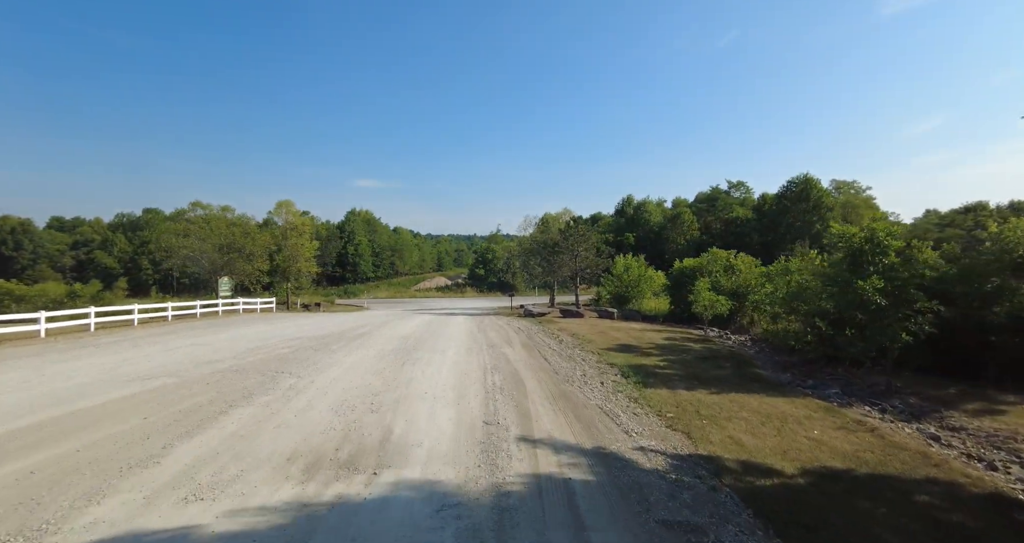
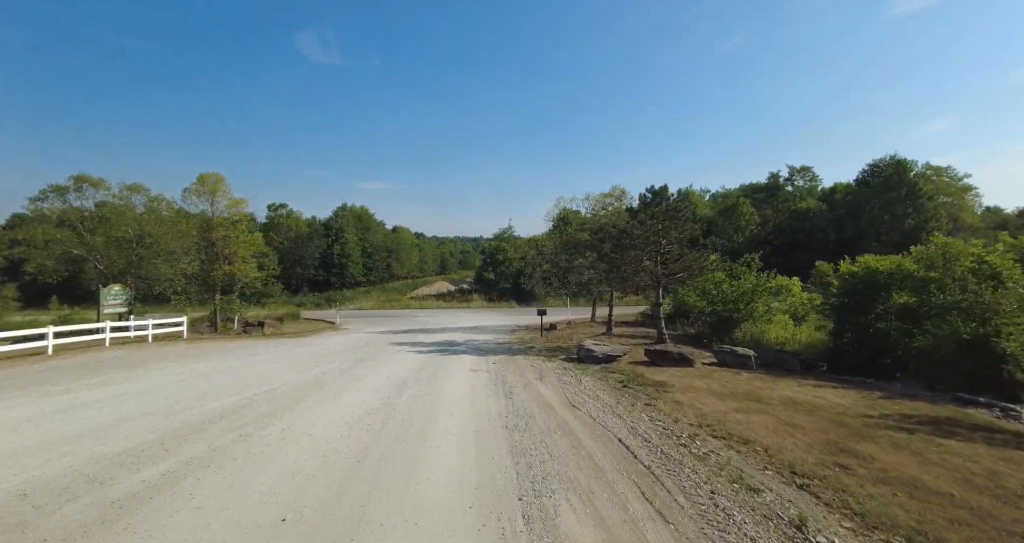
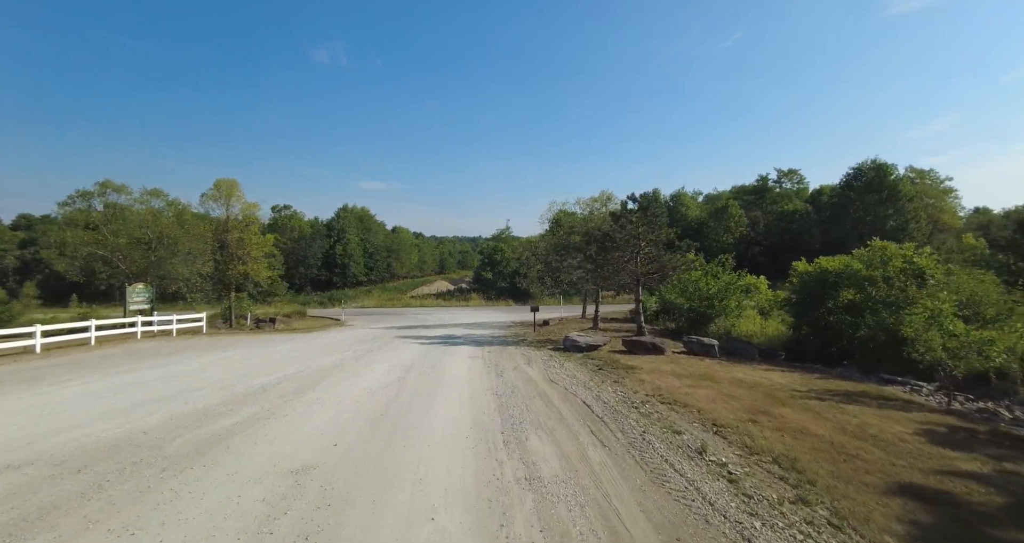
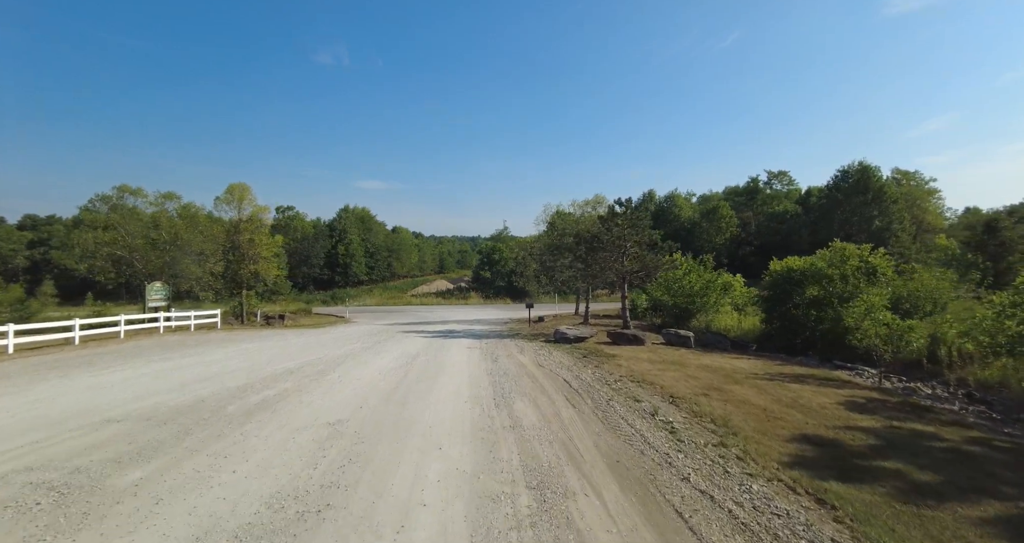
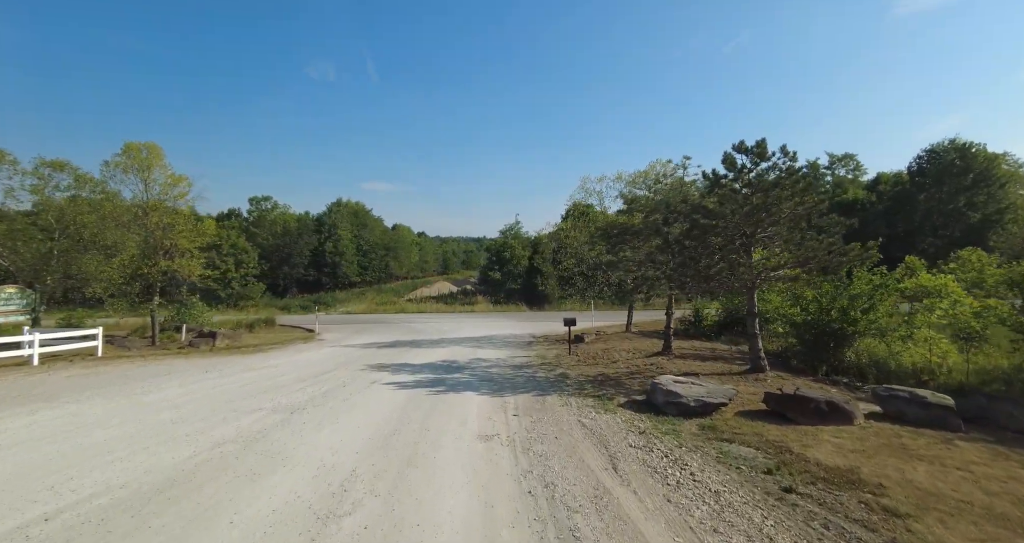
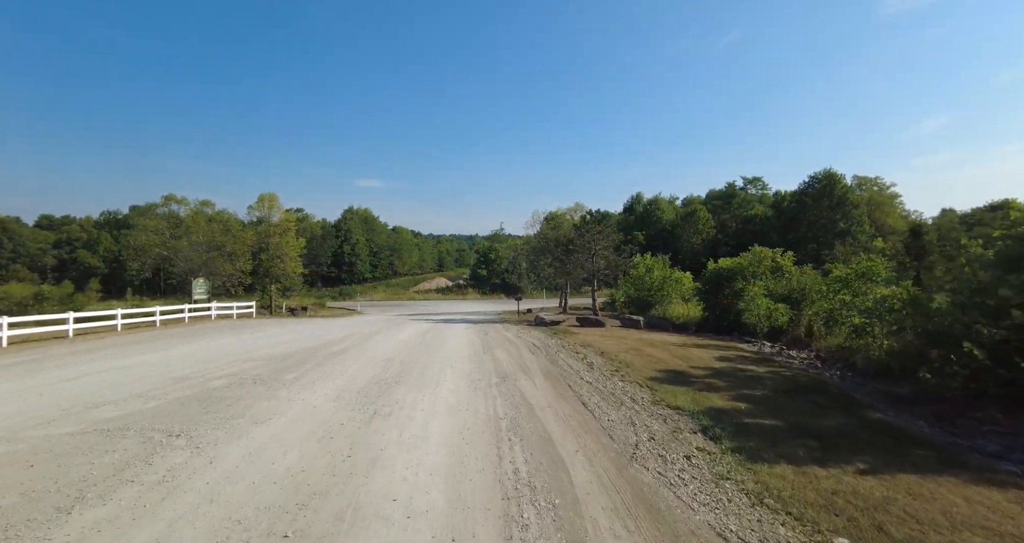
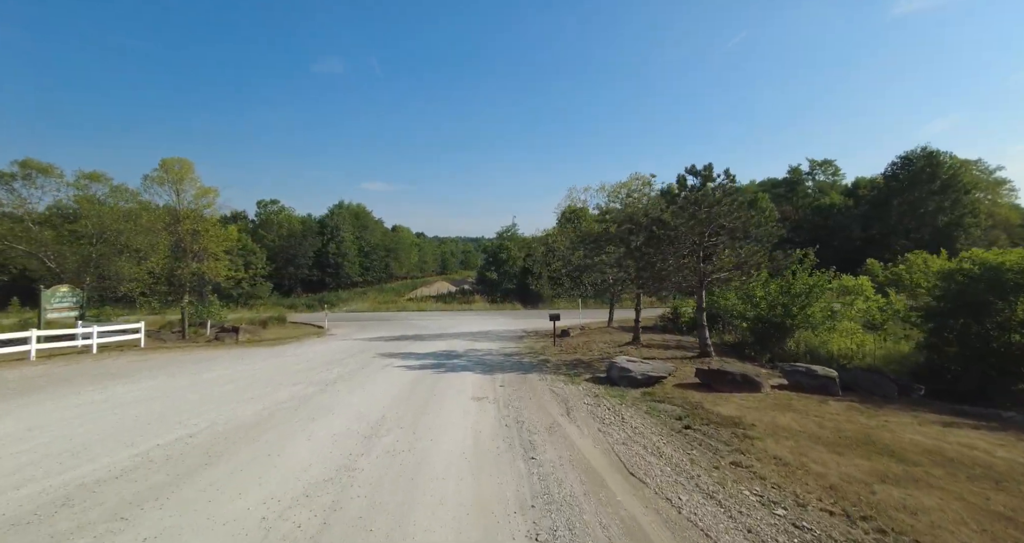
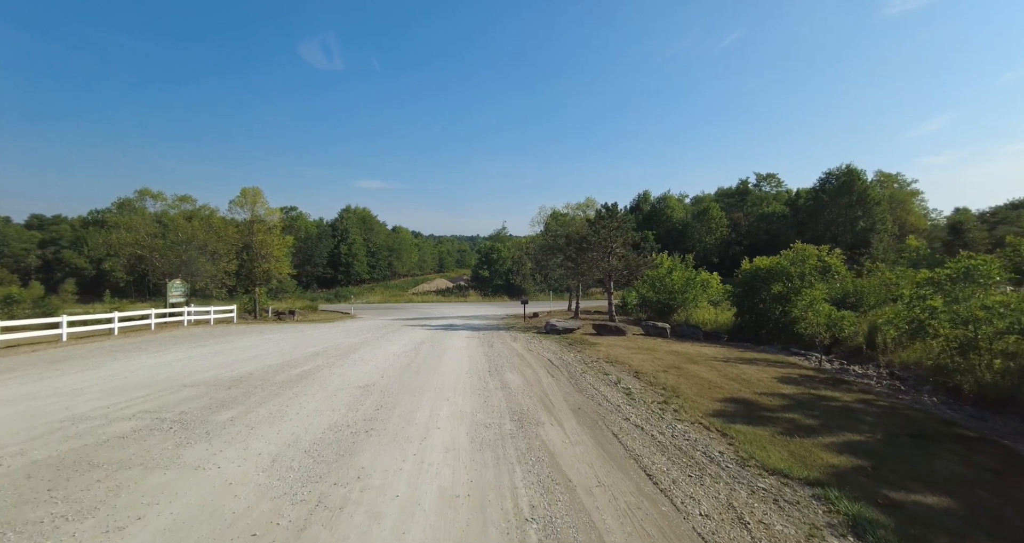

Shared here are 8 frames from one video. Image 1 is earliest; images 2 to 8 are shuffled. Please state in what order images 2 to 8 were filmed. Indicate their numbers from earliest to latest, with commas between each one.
6, 8, 4, 3, 2, 7, 5
